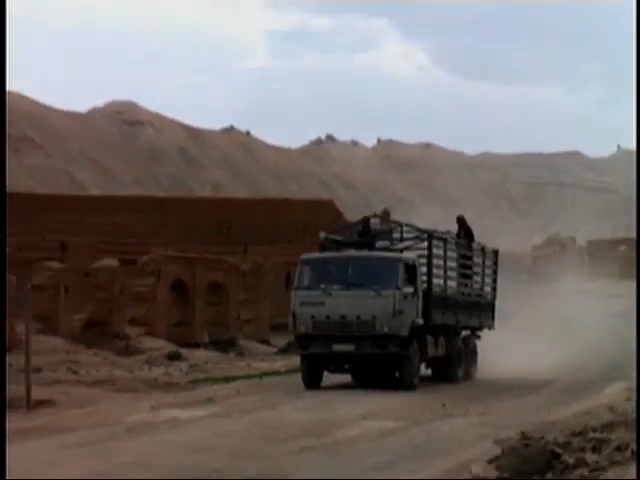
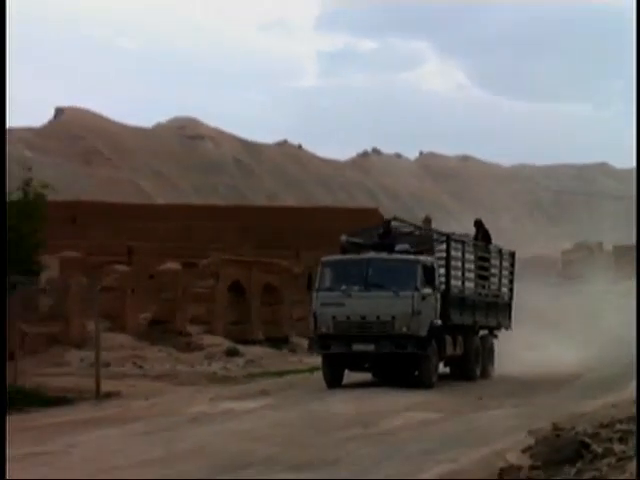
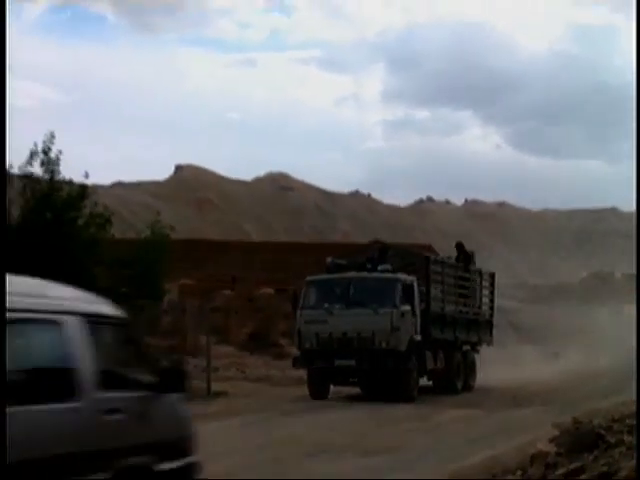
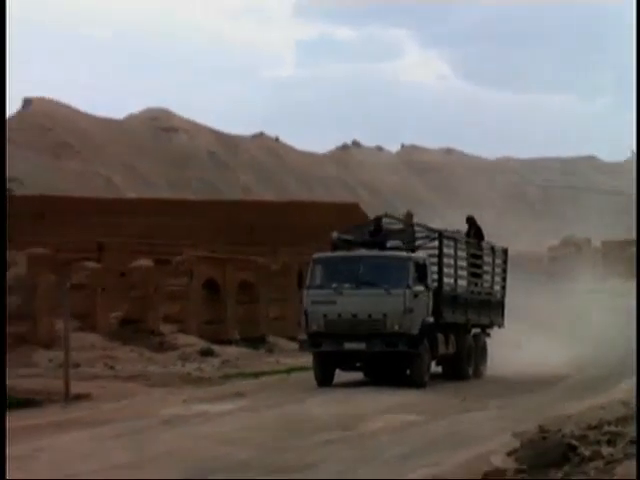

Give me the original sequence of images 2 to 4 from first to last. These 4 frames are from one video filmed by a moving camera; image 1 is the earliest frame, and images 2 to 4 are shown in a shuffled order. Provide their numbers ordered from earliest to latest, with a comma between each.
4, 2, 3
